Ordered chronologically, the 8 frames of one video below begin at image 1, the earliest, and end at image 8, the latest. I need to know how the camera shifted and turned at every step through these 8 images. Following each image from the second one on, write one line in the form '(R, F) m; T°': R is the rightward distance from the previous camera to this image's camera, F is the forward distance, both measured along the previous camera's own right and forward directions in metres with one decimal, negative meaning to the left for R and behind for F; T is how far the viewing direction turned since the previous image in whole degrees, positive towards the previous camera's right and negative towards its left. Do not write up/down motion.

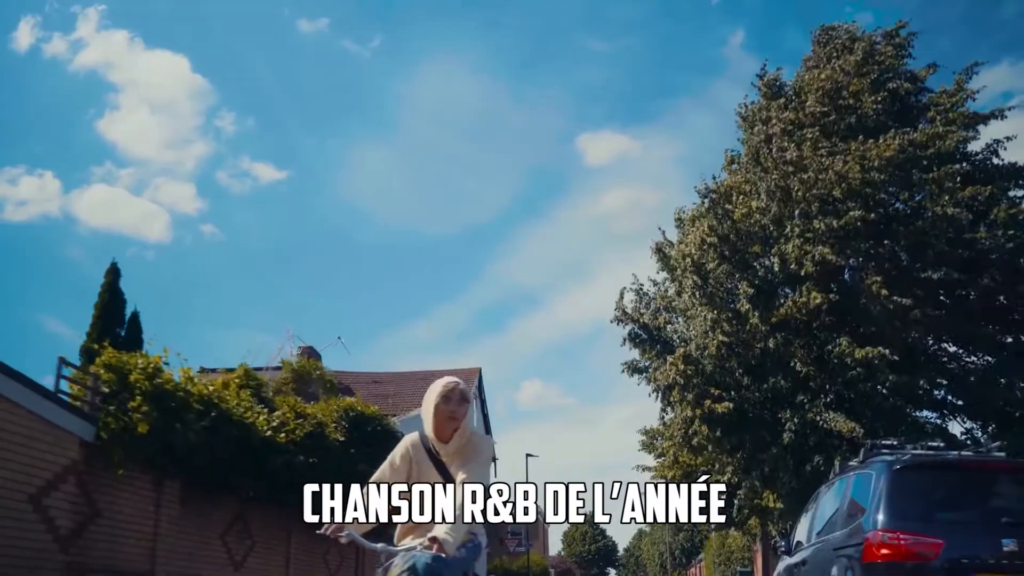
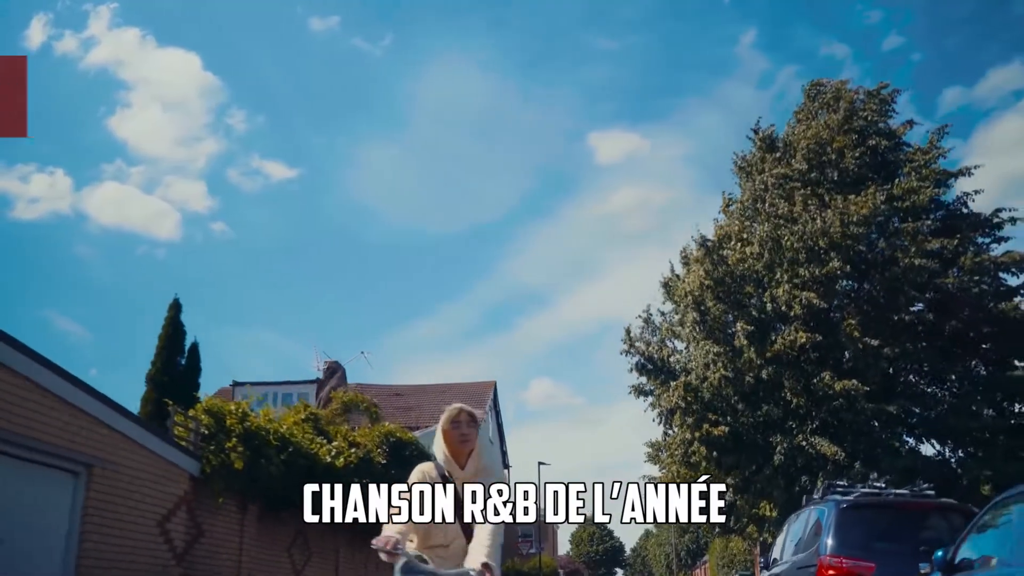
(-0.2, -2.3) m; 0°
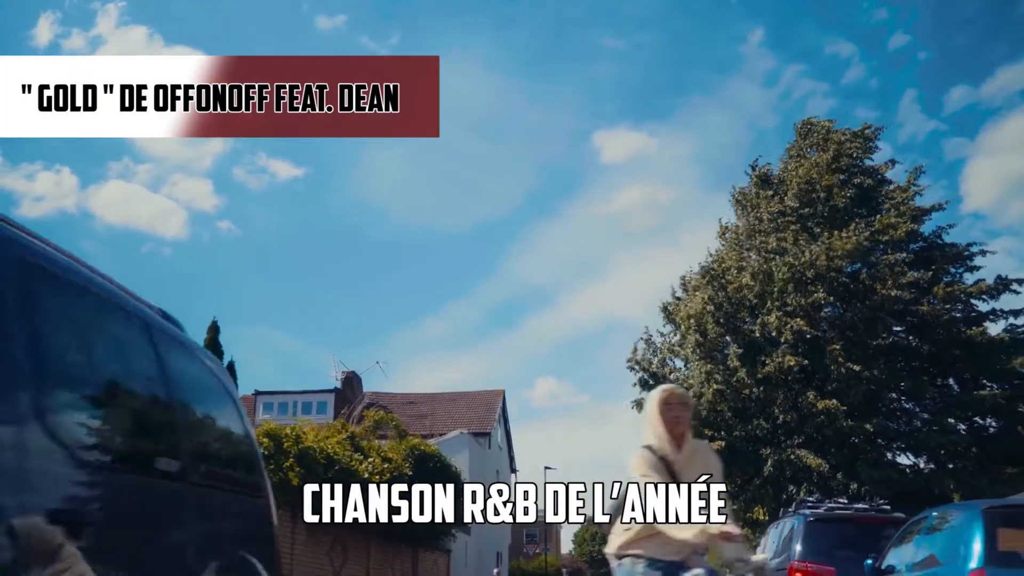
(-0.2, -2.0) m; 0°
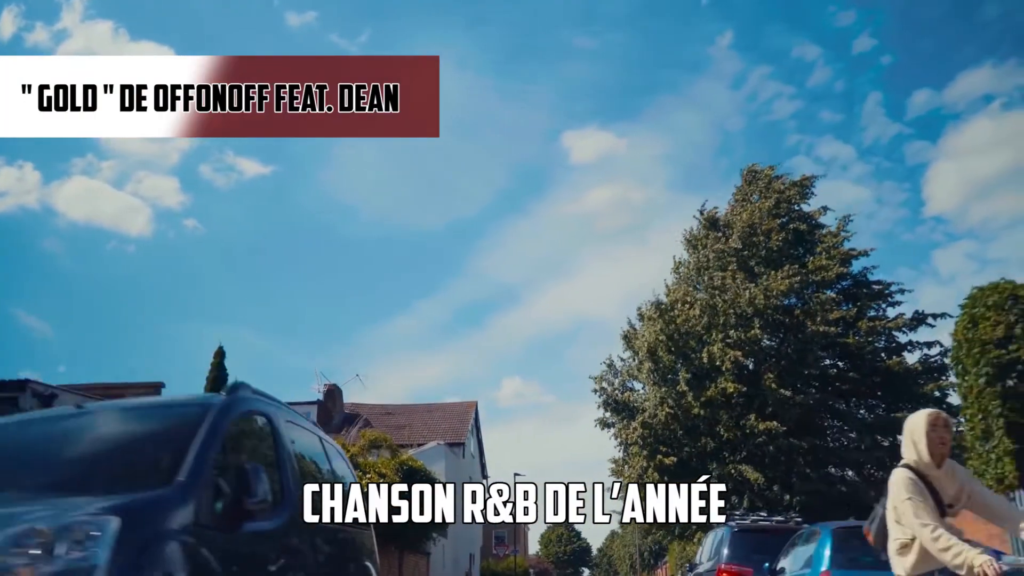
(-0.3, -2.9) m; +2°
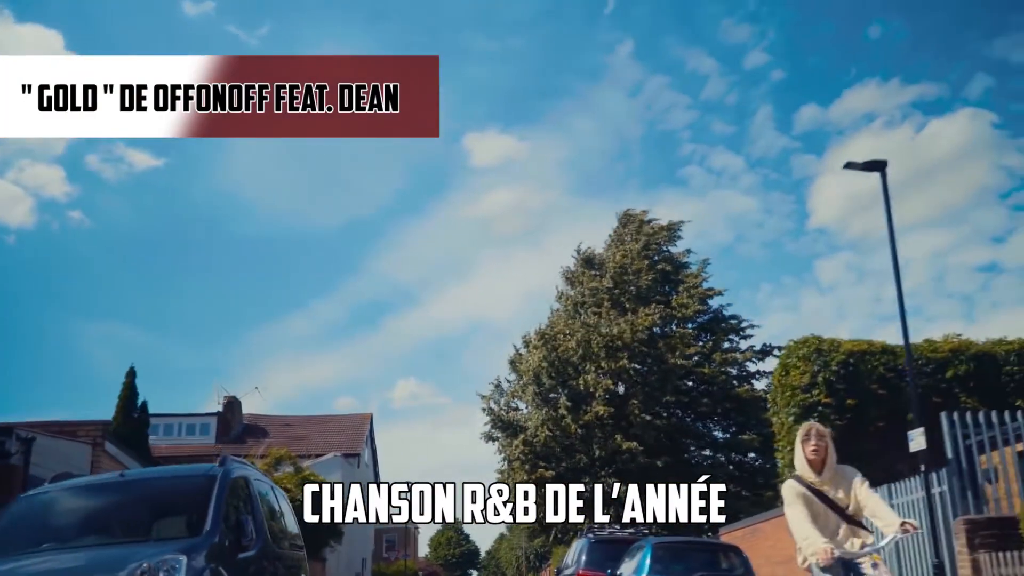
(0.0, -2.7) m; +6°
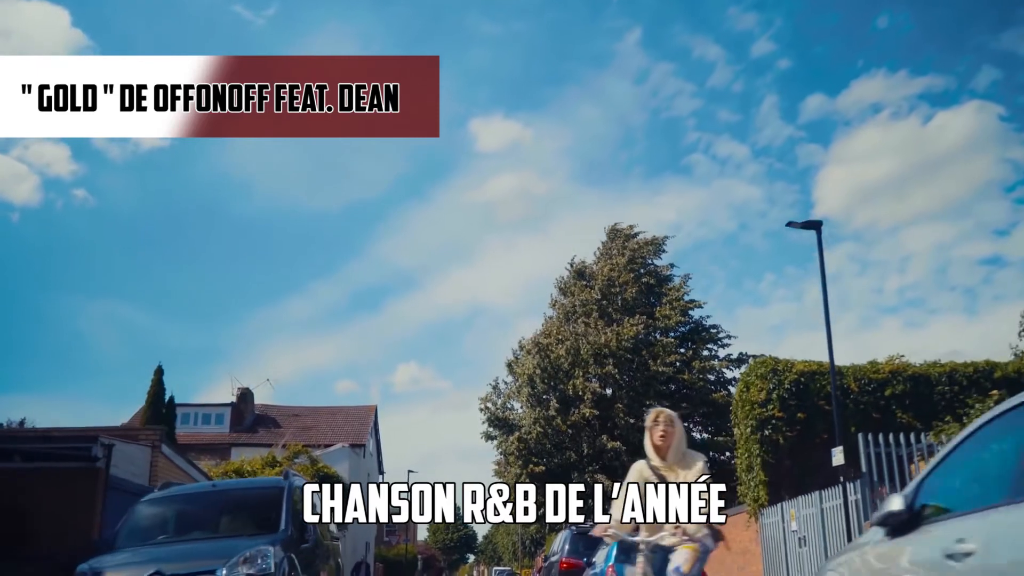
(+0.1, -2.7) m; 0°
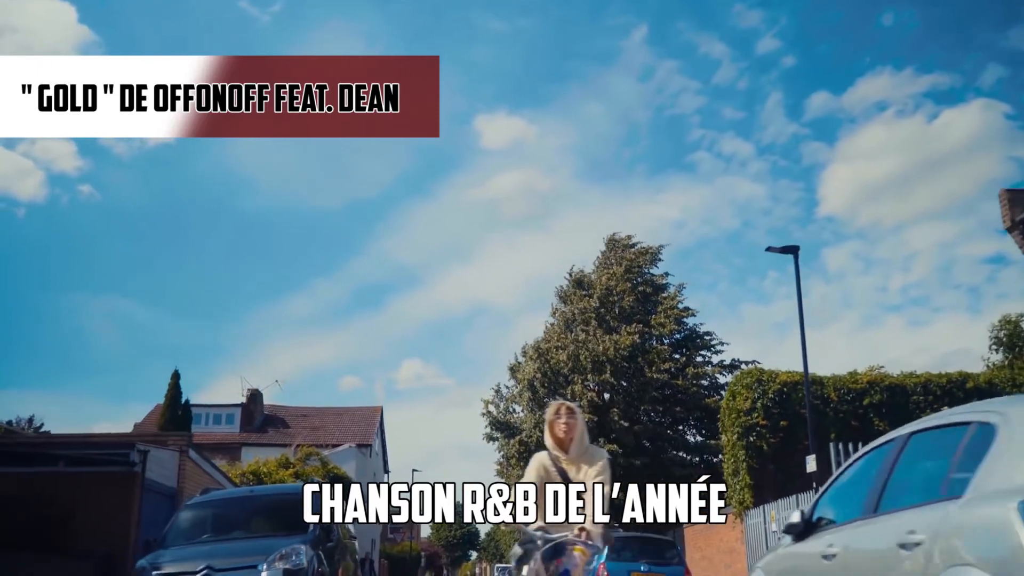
(+0.1, -1.4) m; 0°
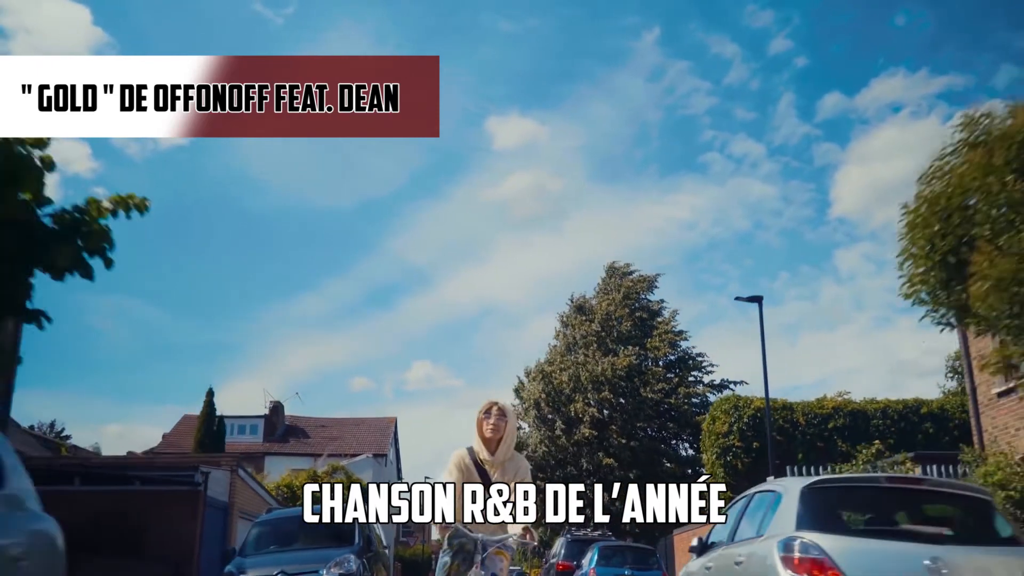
(+0.1, -3.1) m; -1°
